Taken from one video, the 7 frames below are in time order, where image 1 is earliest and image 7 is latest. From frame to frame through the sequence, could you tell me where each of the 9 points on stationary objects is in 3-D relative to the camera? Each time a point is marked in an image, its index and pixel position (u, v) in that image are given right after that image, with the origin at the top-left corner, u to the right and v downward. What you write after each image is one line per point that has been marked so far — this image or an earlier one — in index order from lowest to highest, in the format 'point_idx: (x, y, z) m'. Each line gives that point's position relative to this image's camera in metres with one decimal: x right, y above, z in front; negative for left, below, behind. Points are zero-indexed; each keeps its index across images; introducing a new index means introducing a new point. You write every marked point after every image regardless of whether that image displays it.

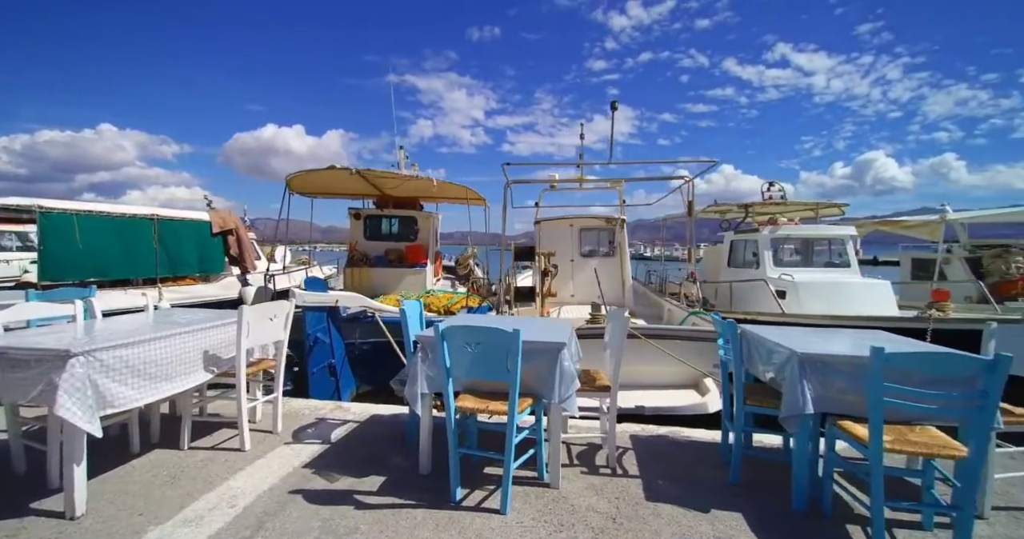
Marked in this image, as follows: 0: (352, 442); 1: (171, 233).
0: (-1.2, -1.3, +3.3) m
1: (-7.1, +0.8, +9.6) m
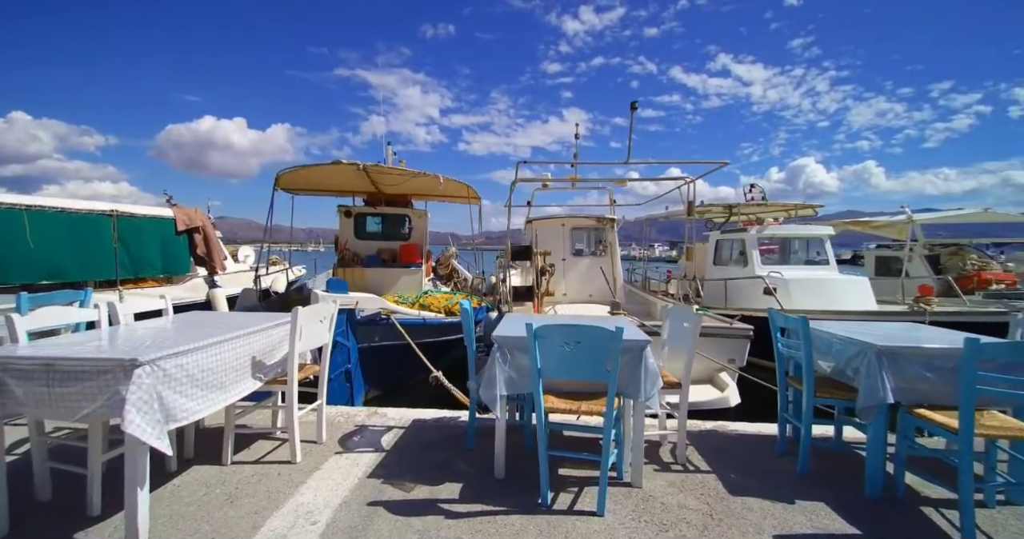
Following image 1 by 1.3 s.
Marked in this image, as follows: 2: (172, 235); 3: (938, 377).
0: (-0.7, -1.2, +3.2) m
1: (-7.3, +0.8, +8.8) m
2: (-7.1, +0.7, +9.5) m
3: (+2.4, -0.6, +2.6) m
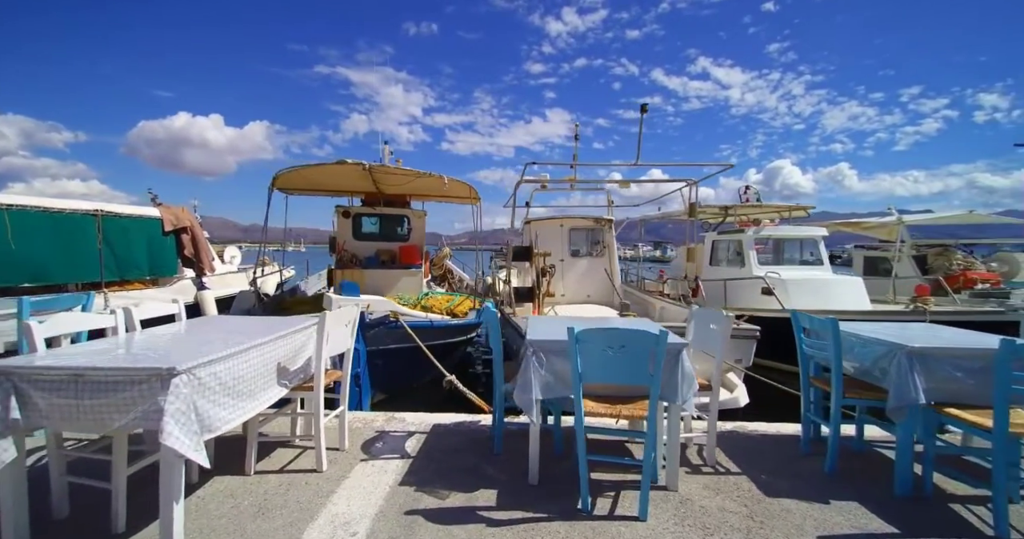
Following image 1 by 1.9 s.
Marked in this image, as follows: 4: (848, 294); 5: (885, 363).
0: (-0.5, -1.3, +3.1) m
1: (-7.3, +0.7, +8.5) m
2: (-7.1, +0.7, +9.2) m
3: (+2.6, -0.6, +2.6) m
4: (+5.4, -0.4, +7.4) m
5: (+2.2, -0.6, +2.8) m
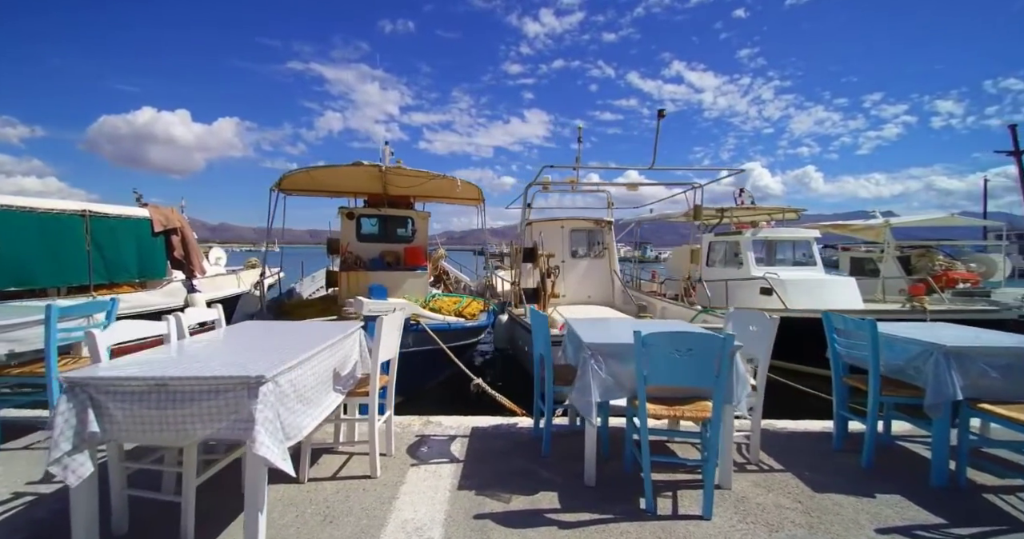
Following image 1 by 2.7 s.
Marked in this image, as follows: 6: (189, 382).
0: (-0.2, -1.3, +3.1) m
1: (-7.2, +0.7, +8.2) m
2: (-7.1, +0.6, +8.9) m
3: (+2.9, -0.6, +2.8) m
4: (+5.5, -0.4, +7.7) m
5: (+2.6, -0.6, +2.9) m
6: (-1.3, -0.5, +1.9) m
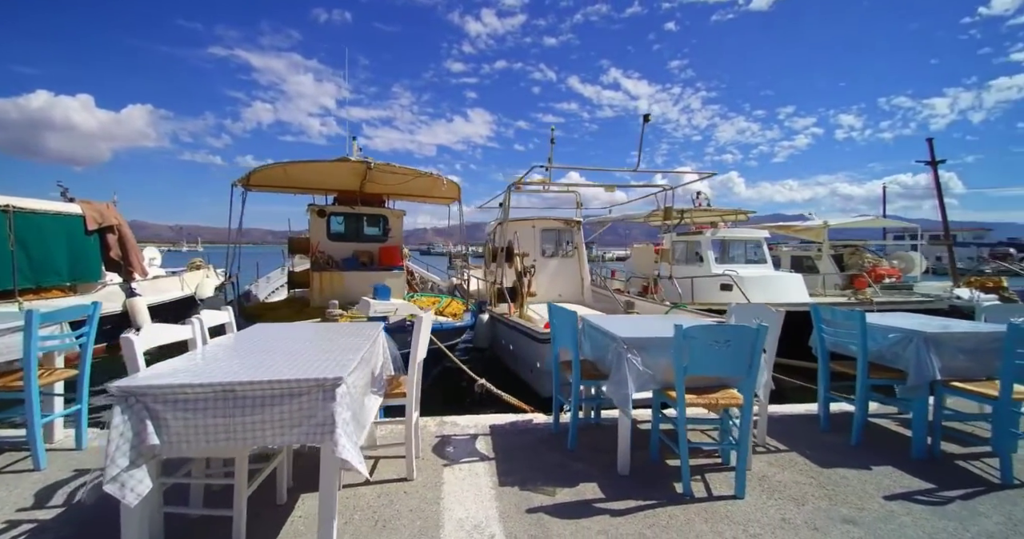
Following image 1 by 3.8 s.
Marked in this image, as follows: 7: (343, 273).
0: (0.0, -1.3, +3.1) m
1: (-7.6, +0.7, +7.3) m
2: (-7.6, +0.6, +8.0) m
3: (+3.1, -0.6, +3.2) m
4: (+5.1, -0.4, +8.4) m
5: (+2.8, -0.6, +3.3) m
6: (-1.0, -0.5, +1.8) m
7: (-2.6, 0.0, +7.1) m
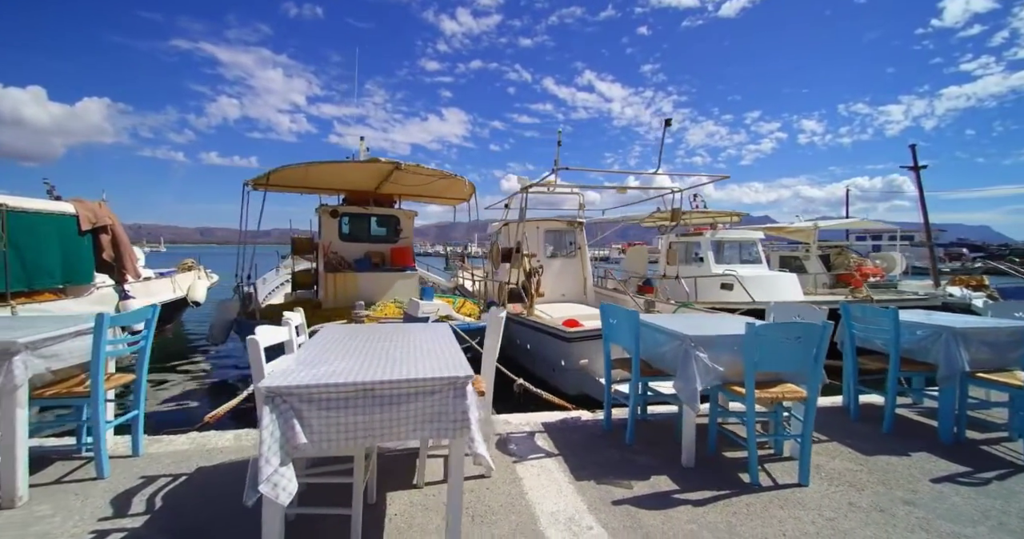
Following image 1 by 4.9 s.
0: (+0.5, -1.3, +3.2) m
1: (-7.4, +0.6, +7.0) m
2: (-7.4, +0.6, +7.7) m
3: (+3.6, -0.6, +3.5) m
4: (+5.3, -0.4, +8.7) m
5: (+3.2, -0.6, +3.5) m
6: (-0.4, -0.5, +1.8) m
7: (-2.4, -0.1, +7.0) m
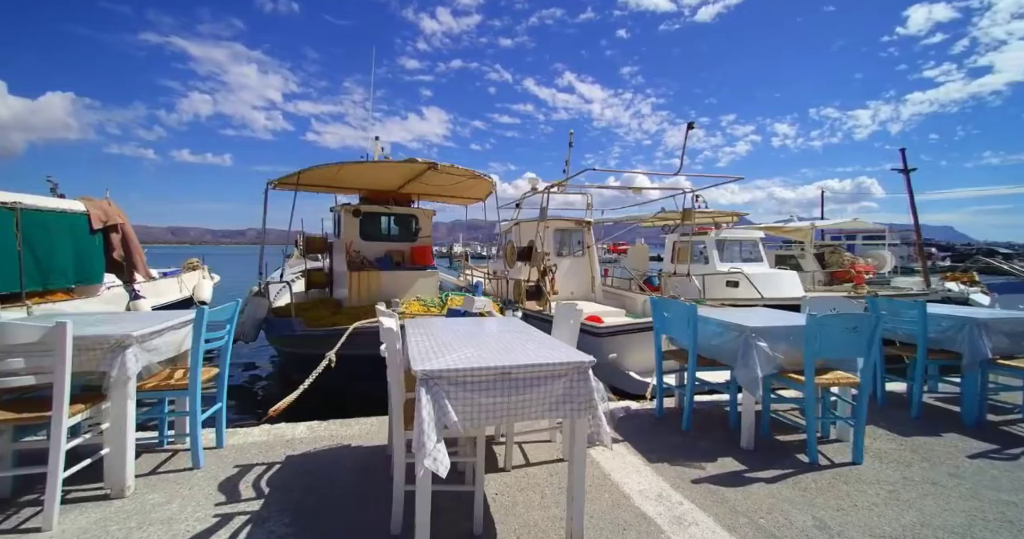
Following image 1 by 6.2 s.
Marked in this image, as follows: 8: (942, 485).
0: (+0.9, -1.3, +3.4) m
1: (-7.0, +0.6, +6.8) m
2: (-7.1, +0.6, +7.6) m
3: (+4.1, -0.6, +3.8) m
4: (+5.5, -0.3, +9.1) m
5: (+3.7, -0.5, +3.8) m
6: (+0.1, -0.4, +2.0) m
7: (-2.1, 0.0, +7.1) m
8: (+2.6, -1.3, +2.8) m
